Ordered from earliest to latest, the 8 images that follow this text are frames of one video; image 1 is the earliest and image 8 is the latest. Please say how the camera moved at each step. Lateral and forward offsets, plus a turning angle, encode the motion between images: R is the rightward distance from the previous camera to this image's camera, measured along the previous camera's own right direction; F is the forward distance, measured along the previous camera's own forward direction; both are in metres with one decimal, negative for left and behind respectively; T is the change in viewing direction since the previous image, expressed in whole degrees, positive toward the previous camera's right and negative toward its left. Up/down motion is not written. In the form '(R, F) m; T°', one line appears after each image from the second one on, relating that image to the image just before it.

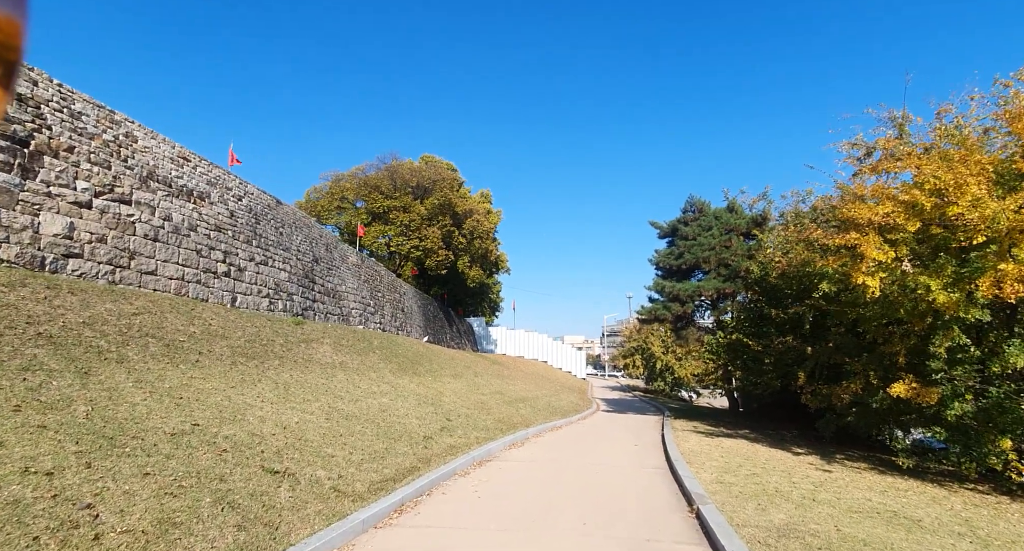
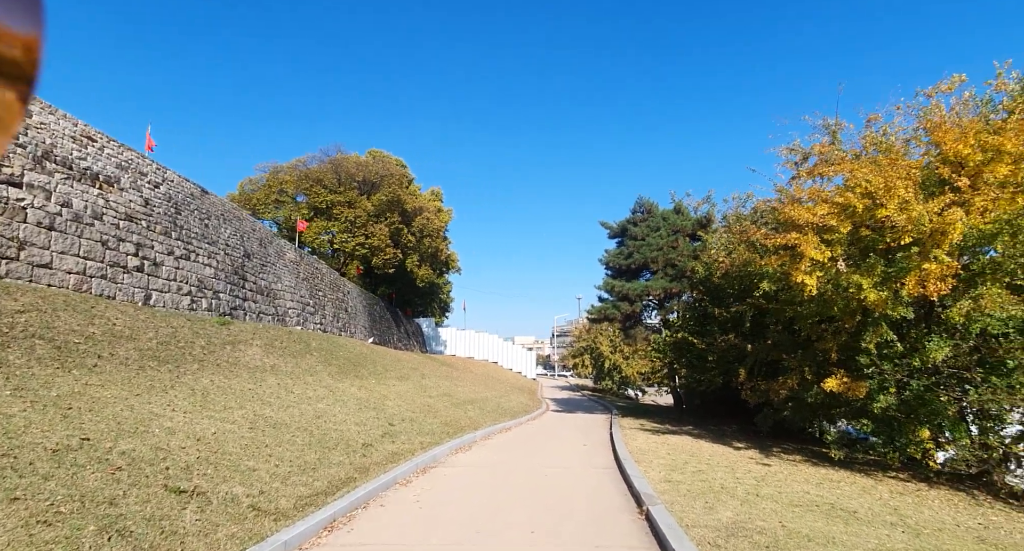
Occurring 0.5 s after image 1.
(+0.1, +0.3) m; +6°
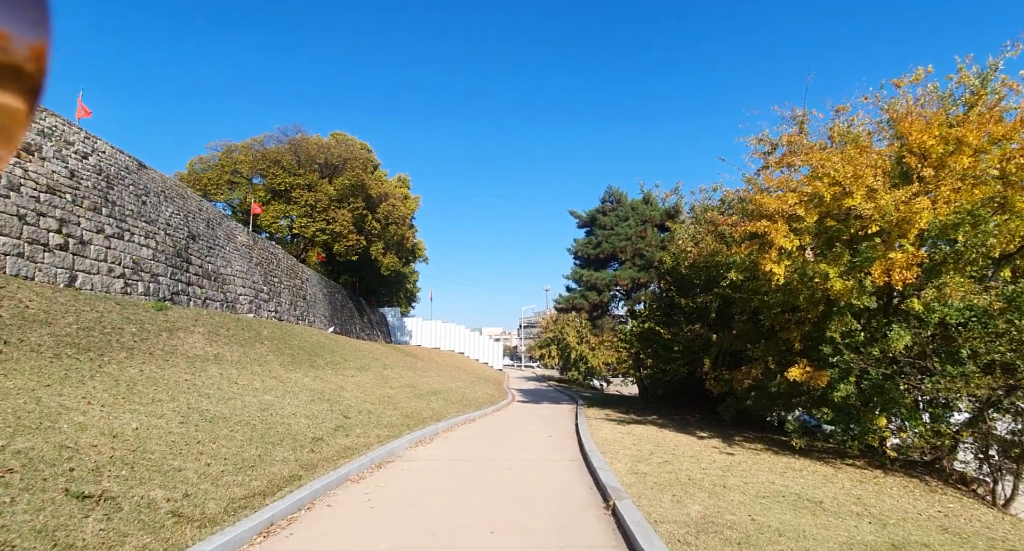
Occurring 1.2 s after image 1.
(+0.1, +0.4) m; +4°
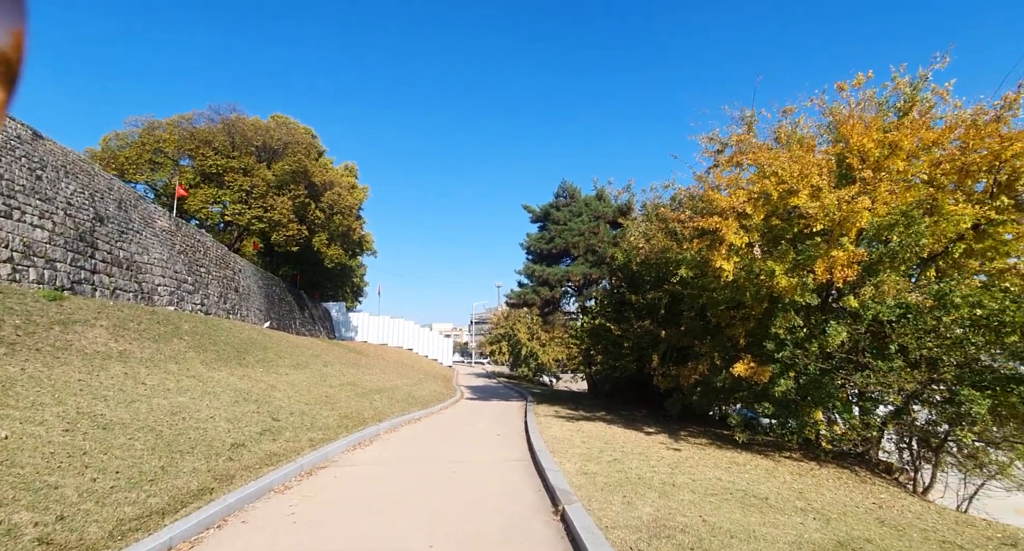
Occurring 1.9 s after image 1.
(+0.1, +0.4) m; +5°
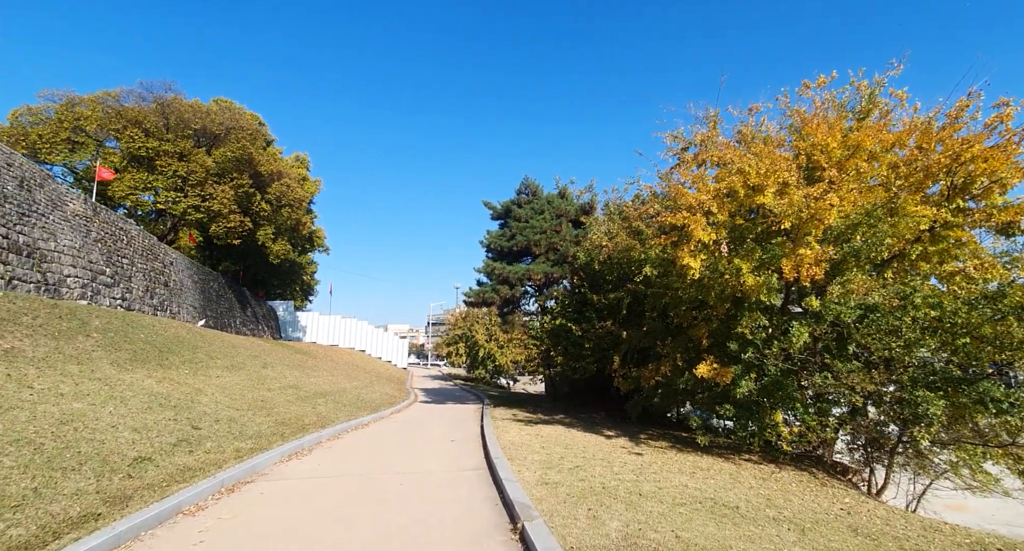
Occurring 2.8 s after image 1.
(0.0, +0.6) m; +5°
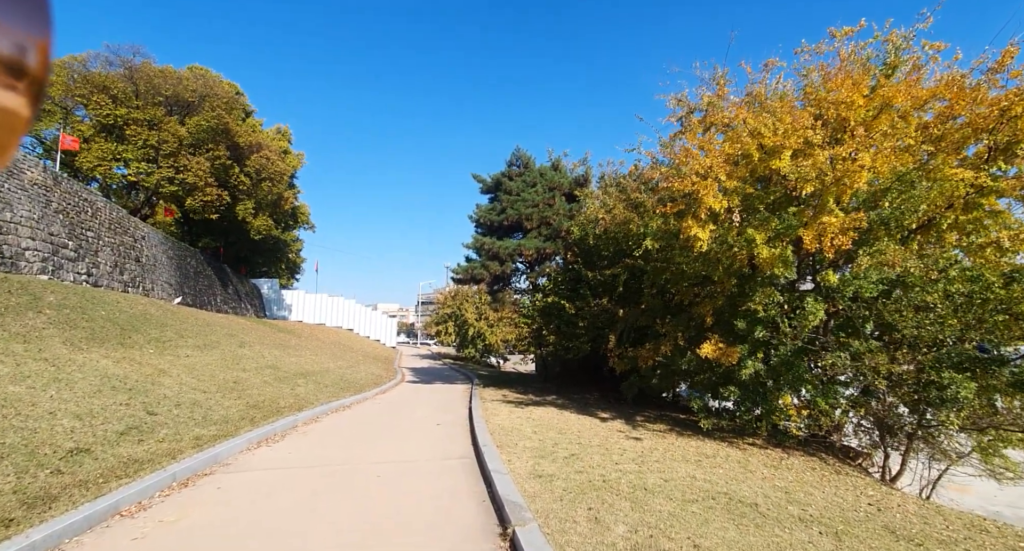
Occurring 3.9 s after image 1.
(0.0, +0.8) m; +1°
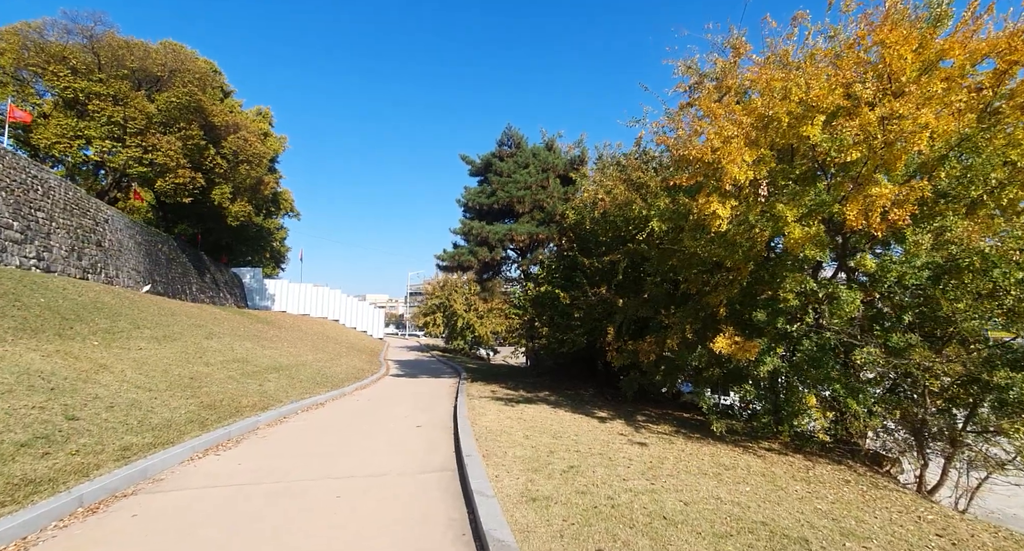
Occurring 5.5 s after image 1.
(0.0, +1.1) m; +1°
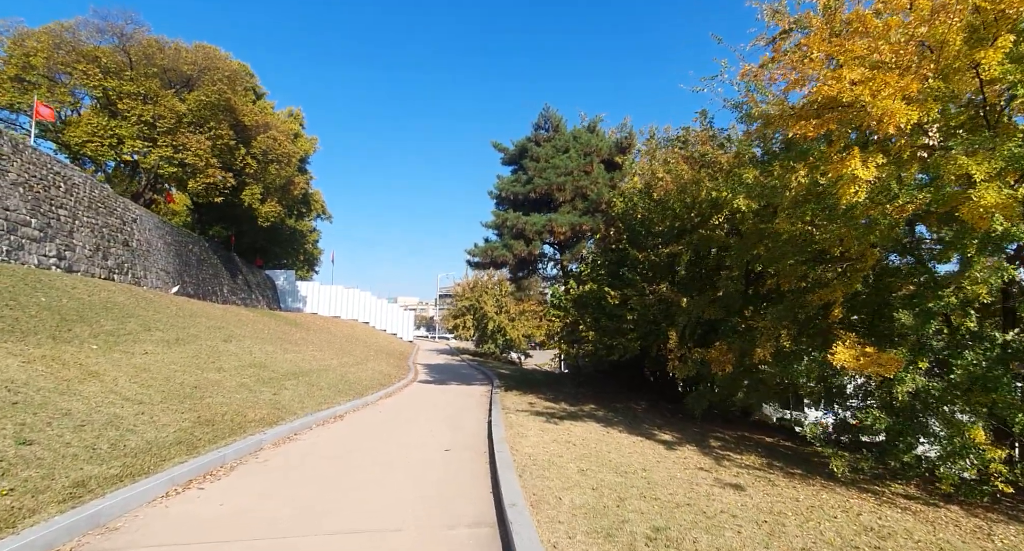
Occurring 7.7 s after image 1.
(-0.2, +1.6) m; -4°
